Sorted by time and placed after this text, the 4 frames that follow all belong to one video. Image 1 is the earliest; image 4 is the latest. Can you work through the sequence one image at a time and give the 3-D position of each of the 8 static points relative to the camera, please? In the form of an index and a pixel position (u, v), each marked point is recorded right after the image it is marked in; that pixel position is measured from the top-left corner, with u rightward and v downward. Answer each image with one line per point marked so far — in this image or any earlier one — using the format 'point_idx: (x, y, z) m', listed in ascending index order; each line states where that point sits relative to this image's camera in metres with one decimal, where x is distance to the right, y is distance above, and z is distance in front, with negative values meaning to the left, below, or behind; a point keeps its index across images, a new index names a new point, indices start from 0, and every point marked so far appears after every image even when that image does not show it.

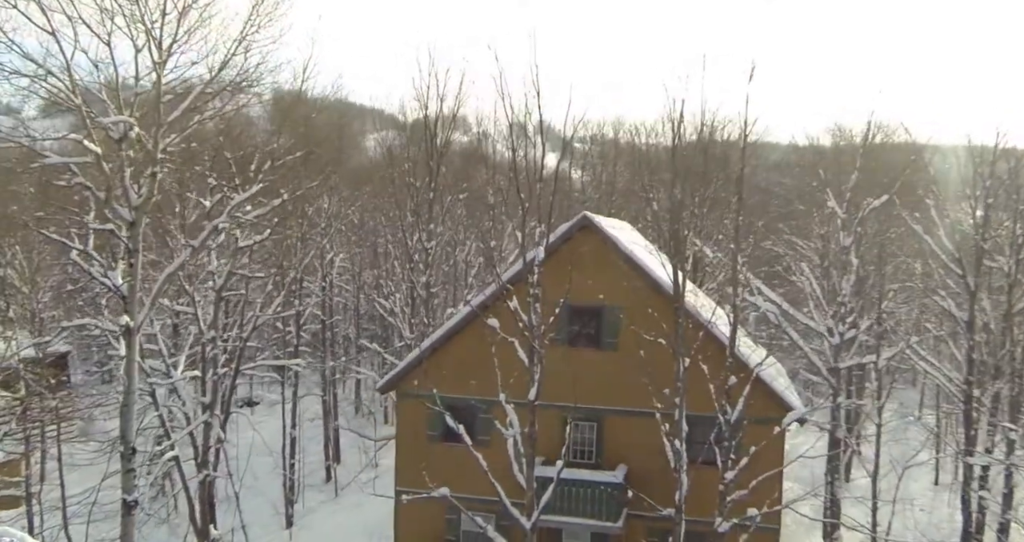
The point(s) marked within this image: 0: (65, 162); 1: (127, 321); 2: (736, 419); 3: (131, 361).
0: (-10.2, +2.5, +19.0) m
1: (-9.1, -1.2, +19.8) m
2: (+4.5, -2.9, +16.8) m
3: (-9.0, -2.2, +19.9) m
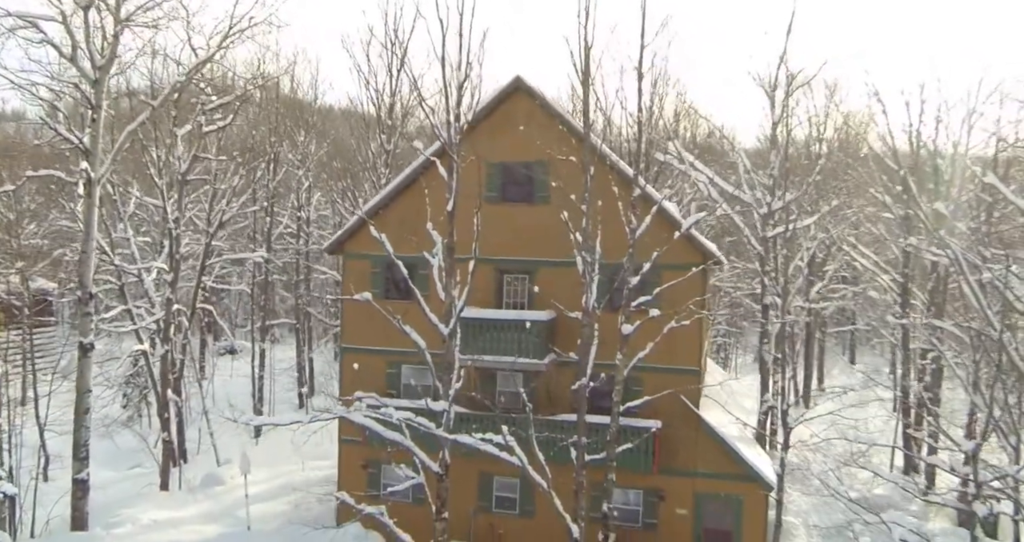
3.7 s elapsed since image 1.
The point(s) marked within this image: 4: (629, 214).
0: (-11.9, +6.3, +20.6) m
1: (-10.8, +2.6, +21.2) m
2: (+2.7, +0.9, +17.8) m
3: (-10.7, +1.6, +21.2) m
4: (+2.5, +1.2, +18.1) m
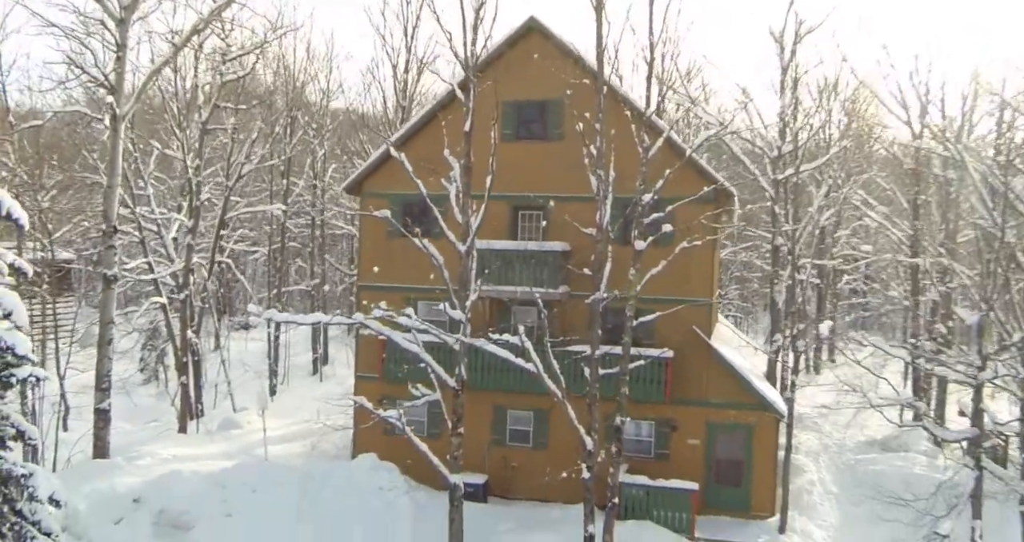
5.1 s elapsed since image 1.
0: (-11.5, +8.0, +21.3) m
1: (-10.4, +4.3, +21.8) m
2: (+3.1, +2.7, +18.3) m
3: (-10.3, +3.3, +21.8) m
4: (+2.9, +3.0, +18.5) m
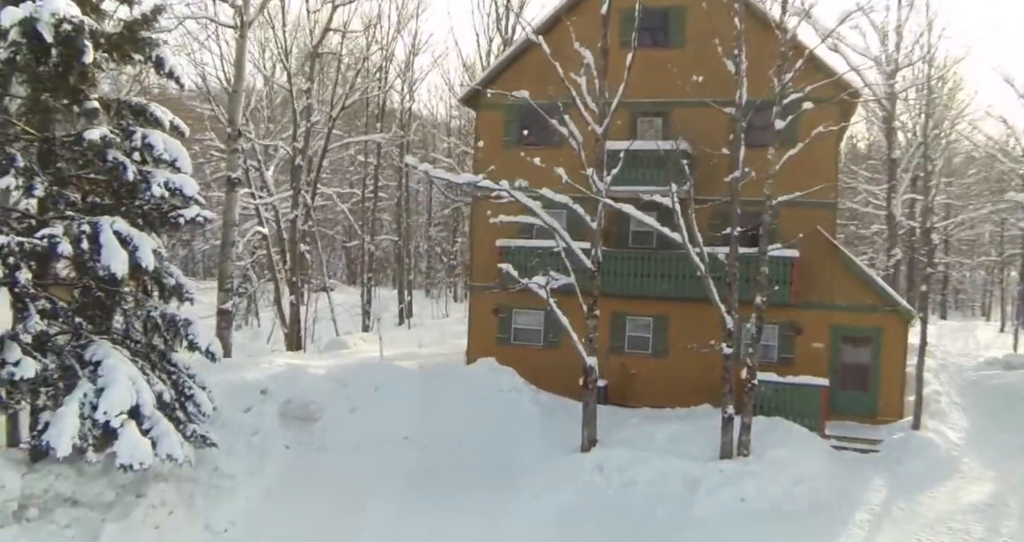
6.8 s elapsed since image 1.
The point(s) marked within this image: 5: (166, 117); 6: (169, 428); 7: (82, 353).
0: (-8.3, +10.6, +22.0) m
1: (-7.2, +6.9, +22.3) m
2: (+6.1, +5.2, +18.2) m
3: (-7.1, +5.9, +22.3) m
4: (+5.9, +5.6, +18.5) m
5: (-6.5, +2.9, +15.9) m
6: (-5.9, -2.7, +14.5) m
7: (-7.3, -1.4, +14.3) m
